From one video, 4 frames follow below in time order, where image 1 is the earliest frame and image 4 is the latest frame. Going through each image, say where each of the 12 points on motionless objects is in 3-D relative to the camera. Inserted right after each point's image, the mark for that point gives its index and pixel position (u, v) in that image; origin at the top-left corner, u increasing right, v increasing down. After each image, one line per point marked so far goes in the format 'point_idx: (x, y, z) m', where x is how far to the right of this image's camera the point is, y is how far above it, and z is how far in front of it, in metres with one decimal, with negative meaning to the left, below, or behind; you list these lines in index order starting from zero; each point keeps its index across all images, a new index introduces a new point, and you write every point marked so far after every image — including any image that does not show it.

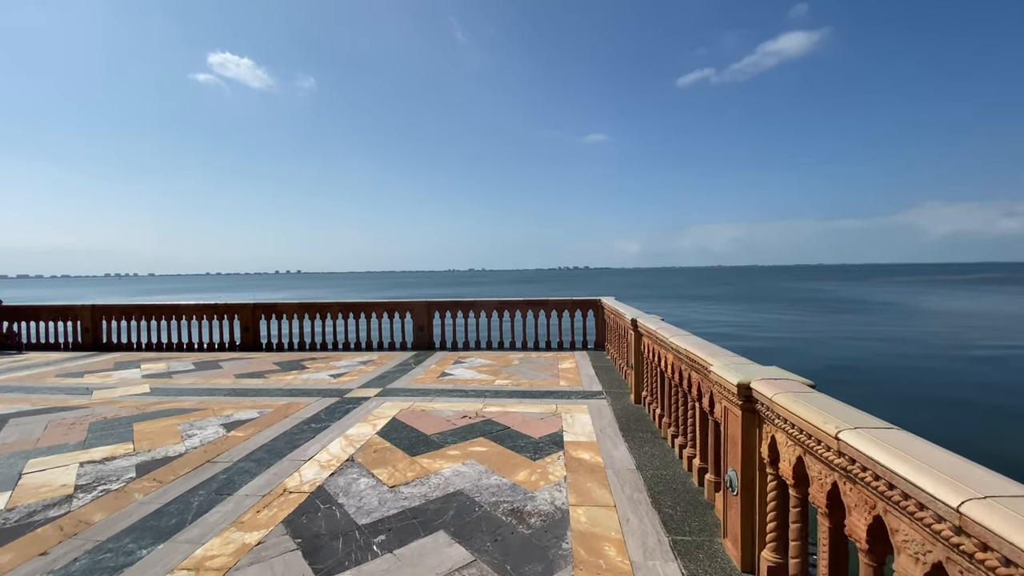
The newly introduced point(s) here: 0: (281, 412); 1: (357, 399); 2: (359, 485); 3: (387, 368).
0: (-3.3, -1.8, +6.8) m
1: (-2.4, -1.7, +7.4) m
2: (-1.4, -1.8, +4.4) m
3: (-2.5, -1.6, +9.5) m
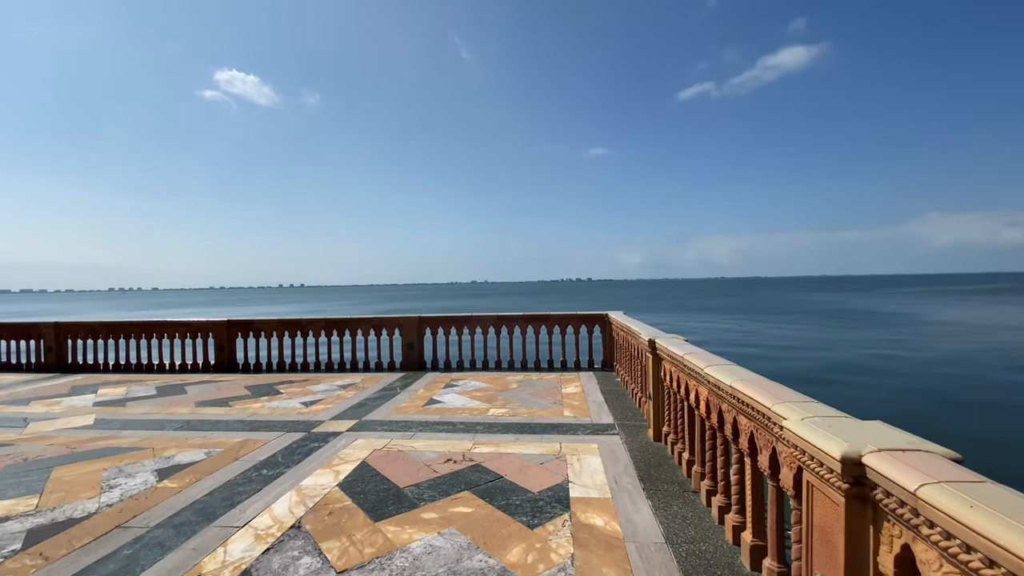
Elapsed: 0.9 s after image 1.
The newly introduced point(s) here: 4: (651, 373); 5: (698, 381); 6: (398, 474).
0: (-3.3, -2.0, +5.7) m
1: (-2.4, -1.9, +6.3) m
2: (-1.5, -1.9, +3.3) m
3: (-2.5, -1.9, +8.4) m
4: (+1.7, -1.0, +6.0) m
5: (+1.7, -0.8, +4.3) m
6: (-1.2, -1.9, +4.9) m
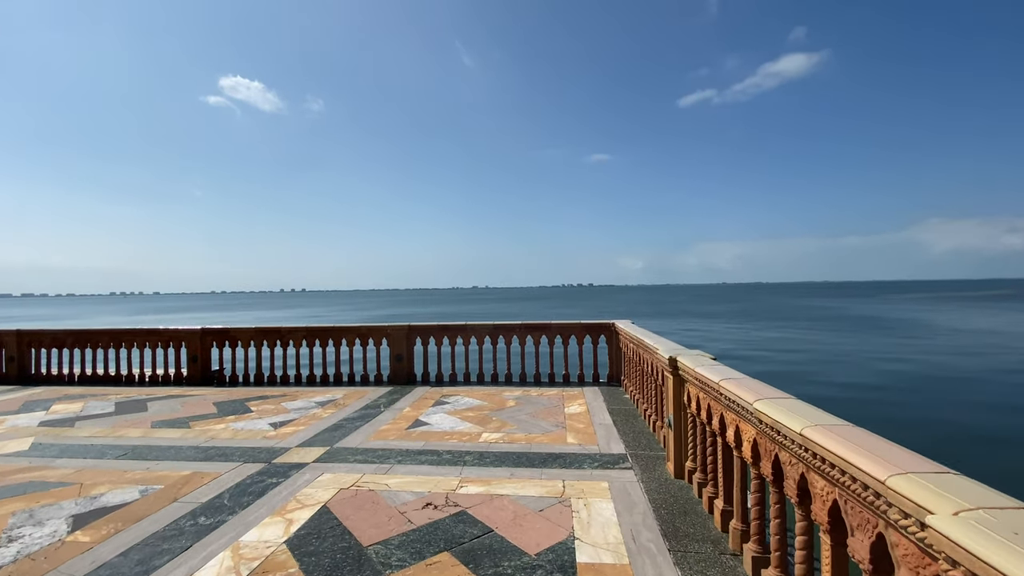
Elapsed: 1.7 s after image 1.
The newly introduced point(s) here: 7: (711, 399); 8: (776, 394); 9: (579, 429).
0: (-3.4, -2.0, +4.8) m
1: (-2.5, -2.0, +5.4) m
2: (-1.5, -2.0, +2.4) m
3: (-2.6, -1.9, +7.5) m
4: (+1.7, -1.1, +5.1) m
5: (+1.6, -0.9, +3.4) m
6: (-1.2, -2.0, +4.0) m
7: (+1.6, -0.9, +4.0) m
8: (+1.7, -0.7, +3.1) m
9: (+0.9, -1.9, +6.5) m
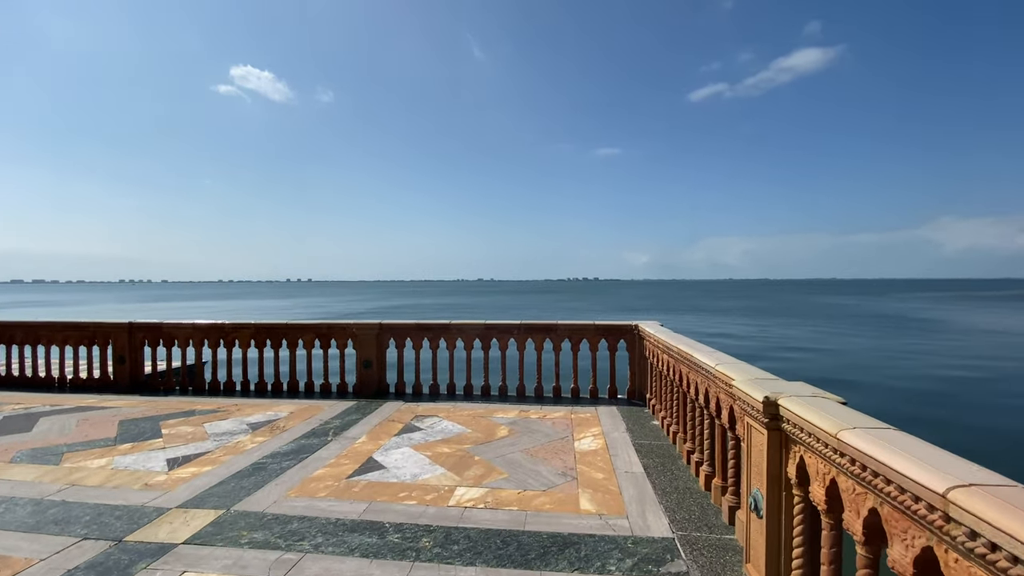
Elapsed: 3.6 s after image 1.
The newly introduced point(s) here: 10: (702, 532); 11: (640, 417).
0: (-3.5, -1.9, +2.9) m
1: (-2.6, -1.9, +3.4) m
2: (-1.7, -1.9, +0.4) m
3: (-2.7, -1.8, +5.6) m
4: (+1.5, -1.1, +3.1) m
5: (+1.5, -0.9, +1.4) m
6: (-1.4, -1.9, +2.0) m
7: (+1.5, -0.9, +2.0) m
8: (+1.5, -0.7, +1.1) m
9: (+0.8, -1.8, +4.5) m
10: (+1.4, -1.8, +3.6) m
11: (+1.7, -1.7, +6.5) m
